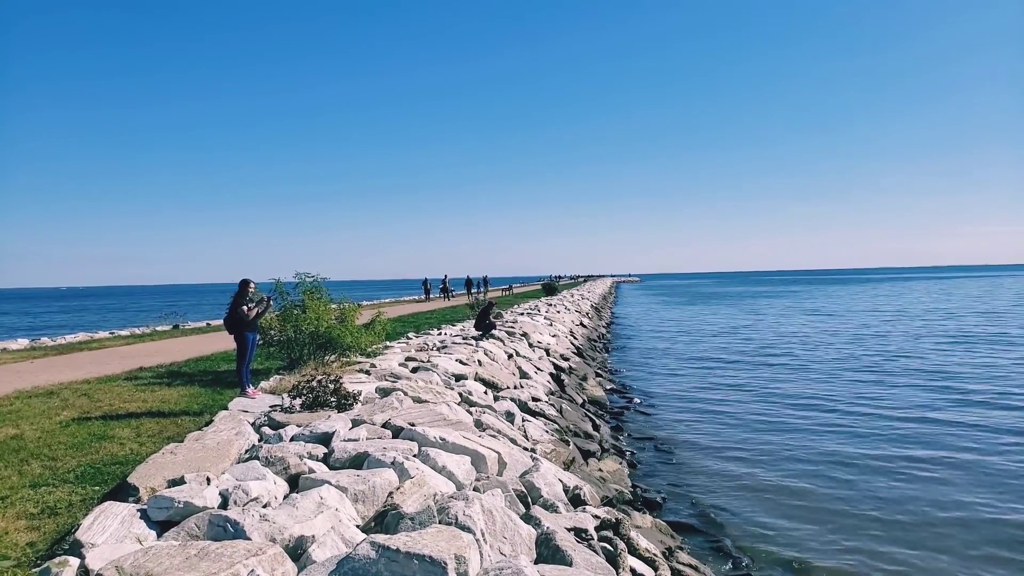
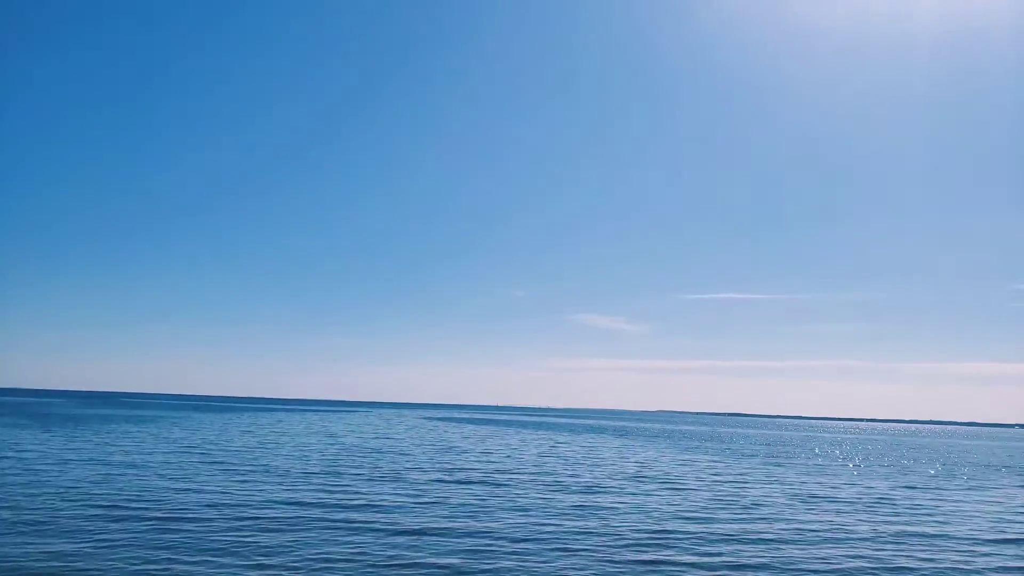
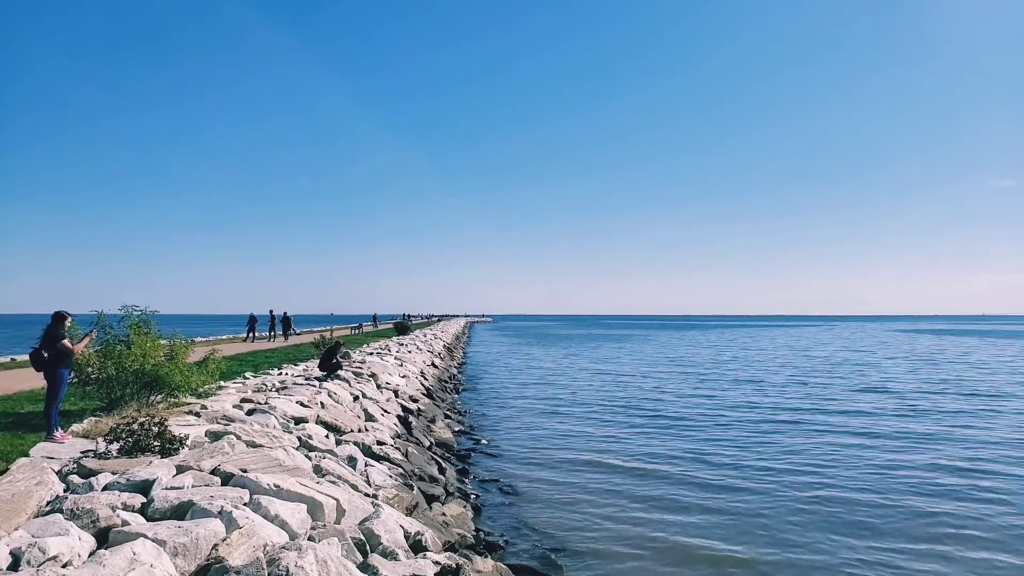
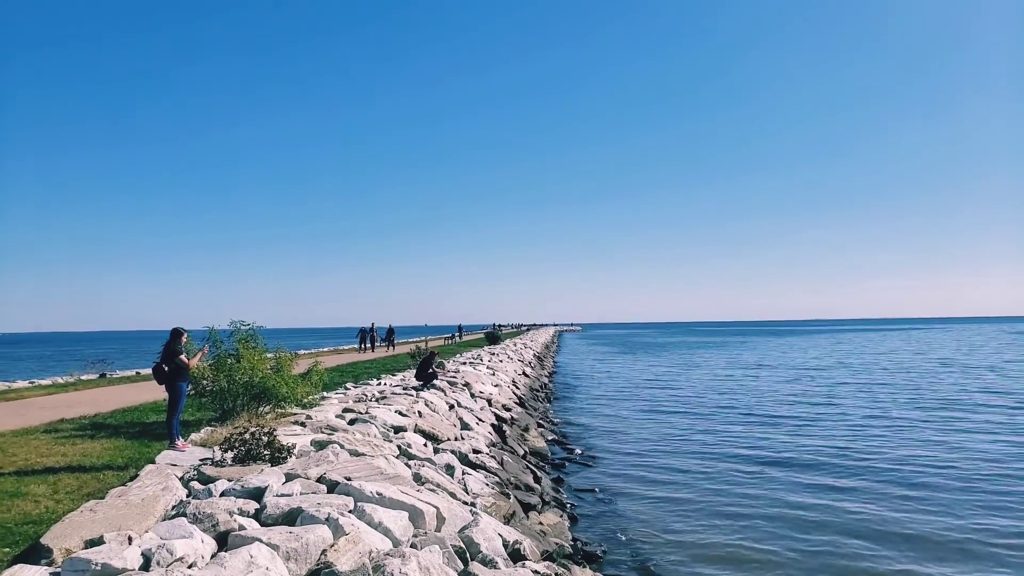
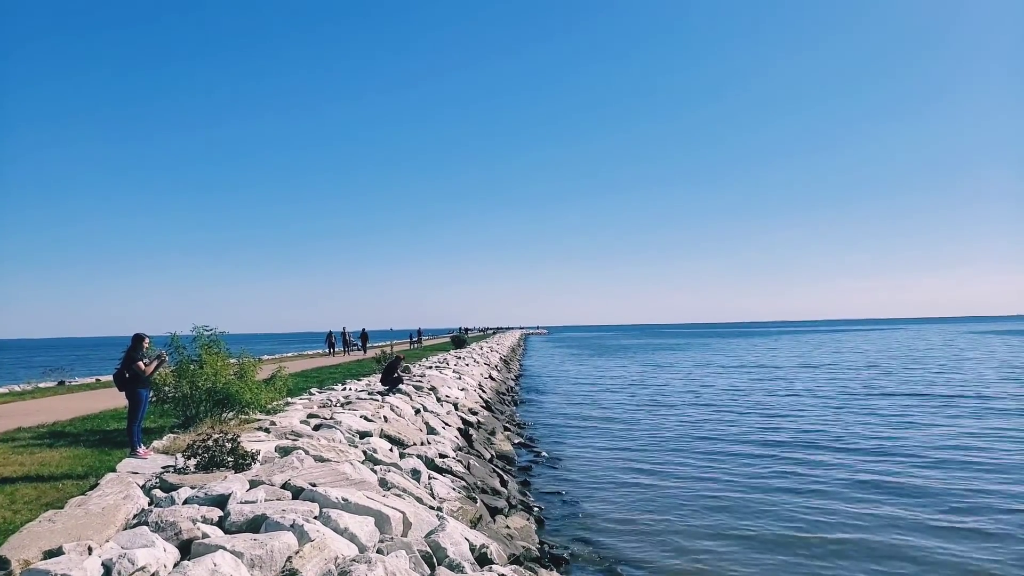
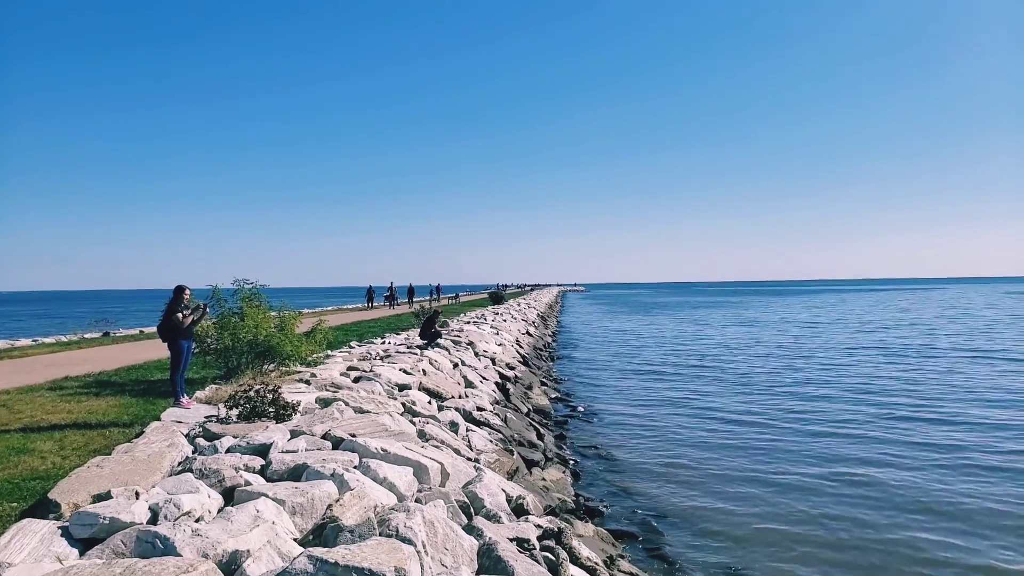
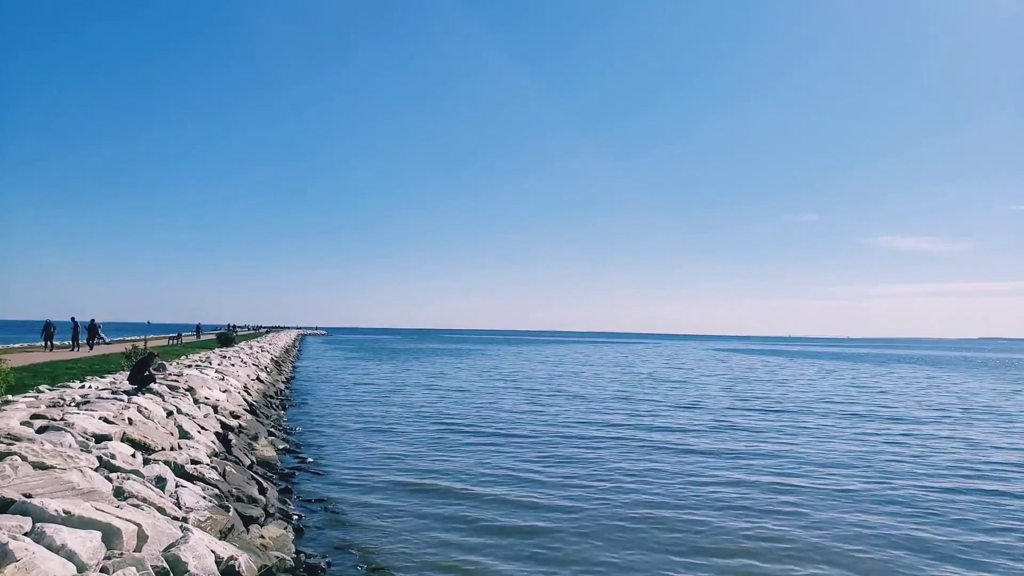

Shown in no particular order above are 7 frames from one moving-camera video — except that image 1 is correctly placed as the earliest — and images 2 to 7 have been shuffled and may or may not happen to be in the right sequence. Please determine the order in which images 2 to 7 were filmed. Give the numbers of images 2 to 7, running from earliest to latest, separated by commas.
6, 5, 4, 3, 7, 2
